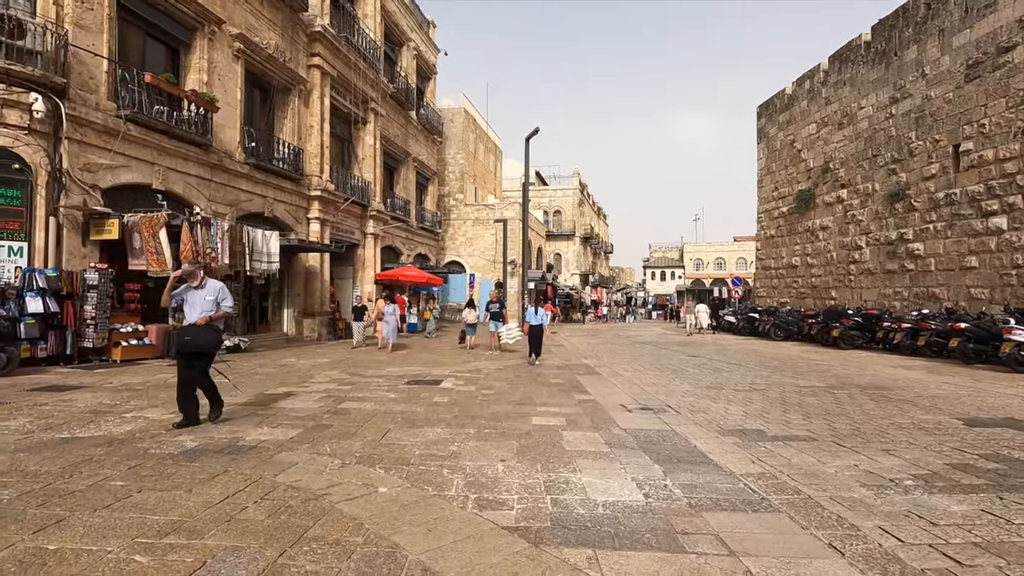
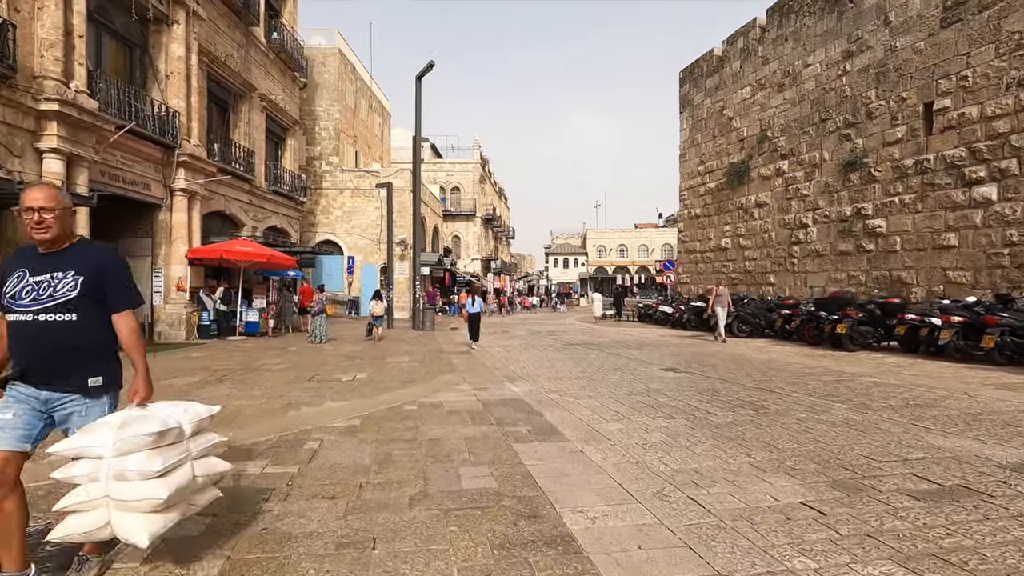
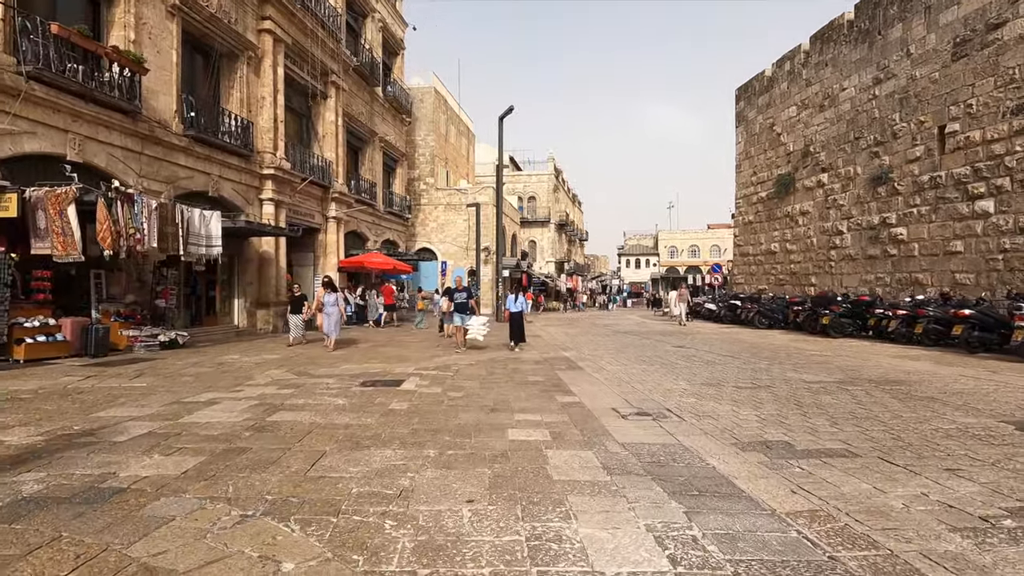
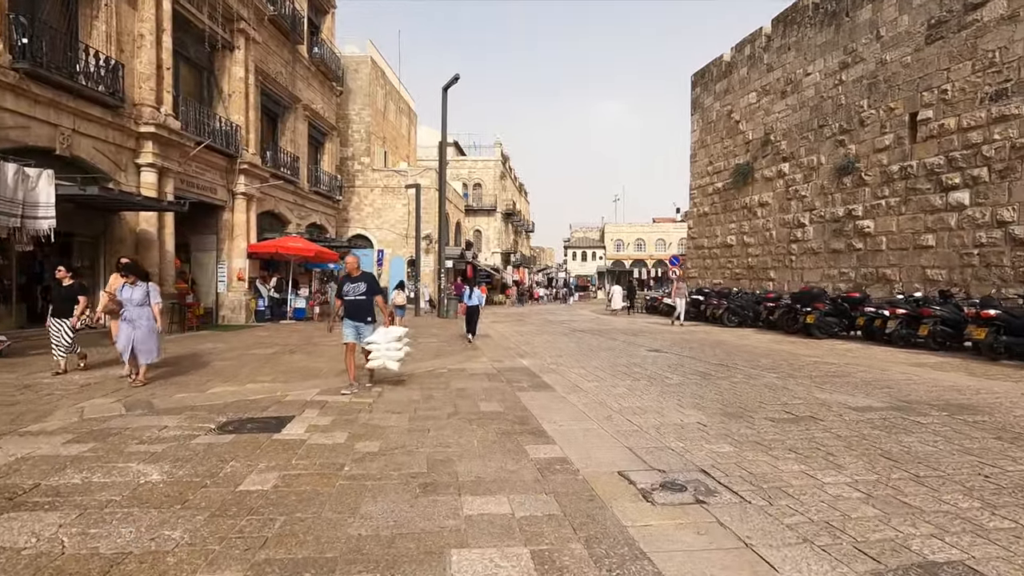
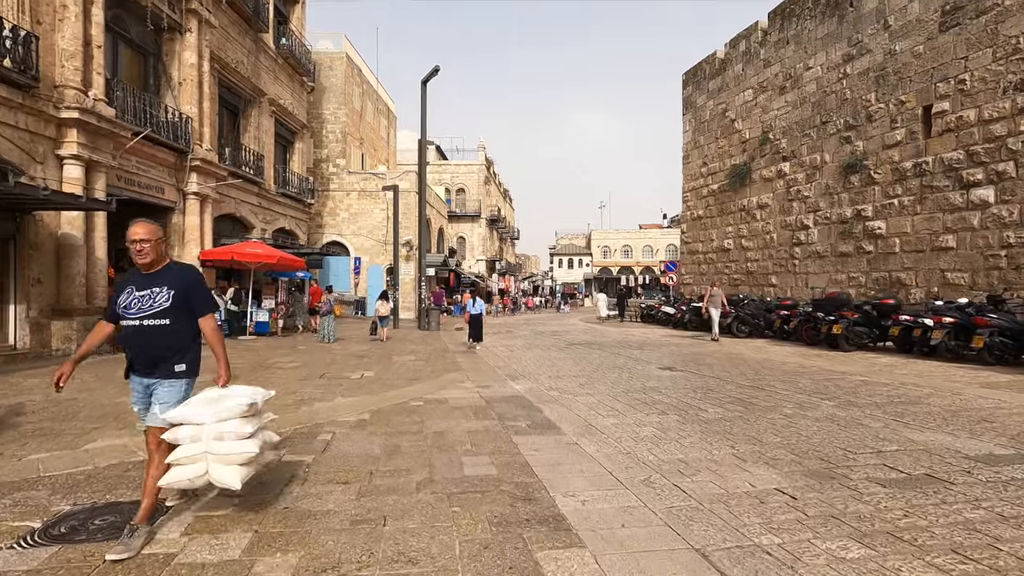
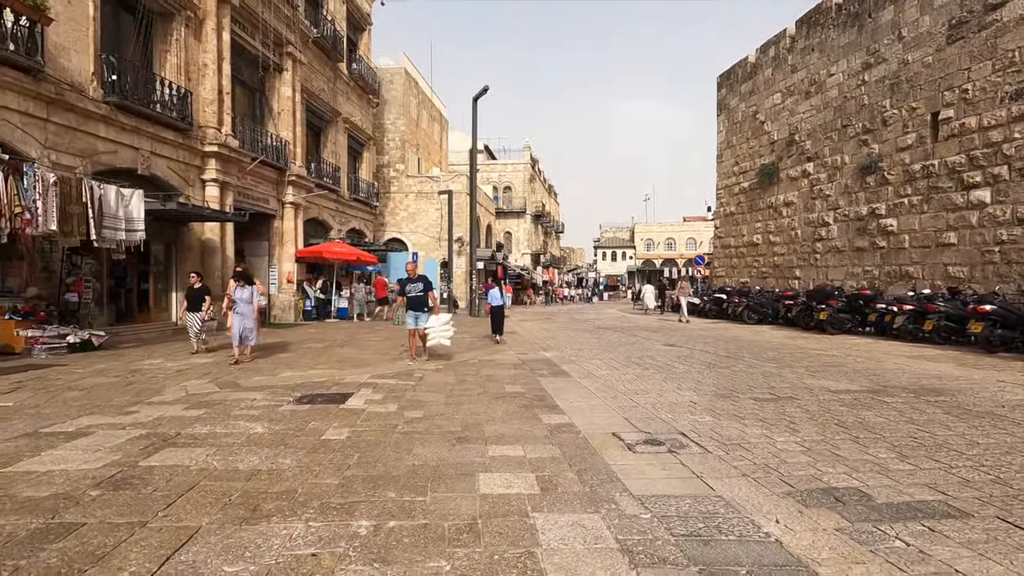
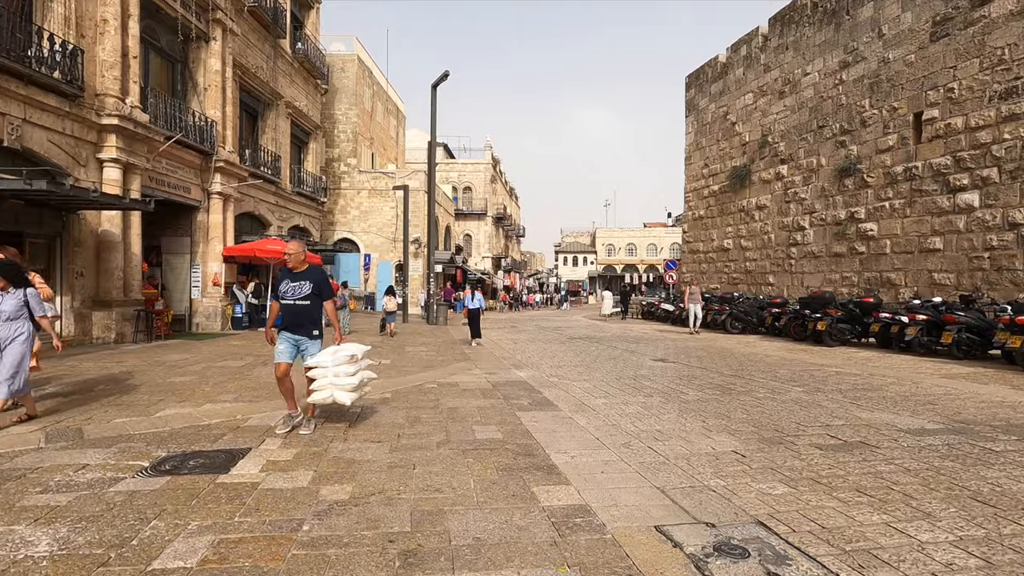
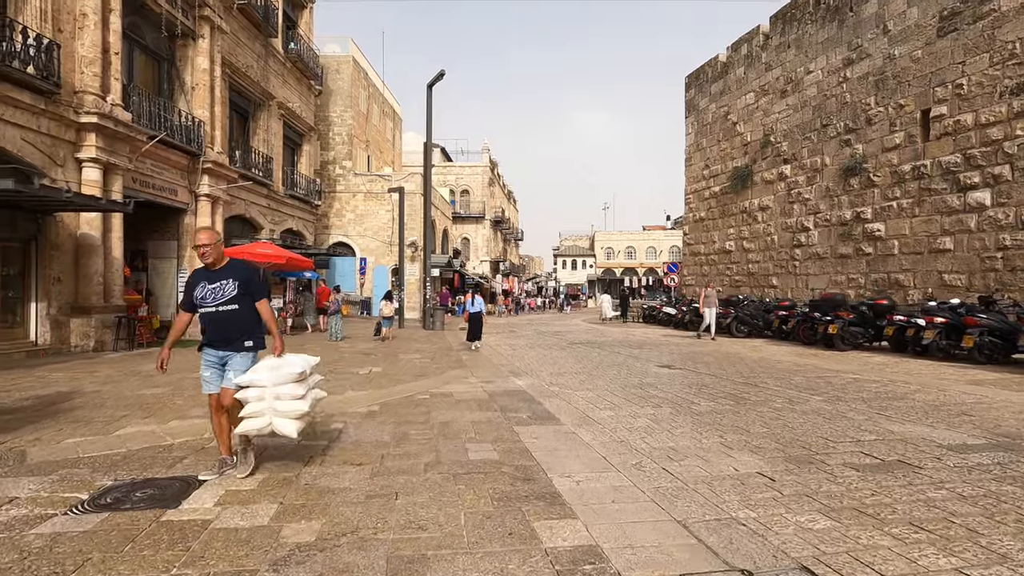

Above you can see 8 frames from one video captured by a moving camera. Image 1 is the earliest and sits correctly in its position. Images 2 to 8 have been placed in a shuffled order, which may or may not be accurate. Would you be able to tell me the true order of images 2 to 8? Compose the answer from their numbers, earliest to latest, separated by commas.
3, 6, 4, 7, 8, 5, 2
